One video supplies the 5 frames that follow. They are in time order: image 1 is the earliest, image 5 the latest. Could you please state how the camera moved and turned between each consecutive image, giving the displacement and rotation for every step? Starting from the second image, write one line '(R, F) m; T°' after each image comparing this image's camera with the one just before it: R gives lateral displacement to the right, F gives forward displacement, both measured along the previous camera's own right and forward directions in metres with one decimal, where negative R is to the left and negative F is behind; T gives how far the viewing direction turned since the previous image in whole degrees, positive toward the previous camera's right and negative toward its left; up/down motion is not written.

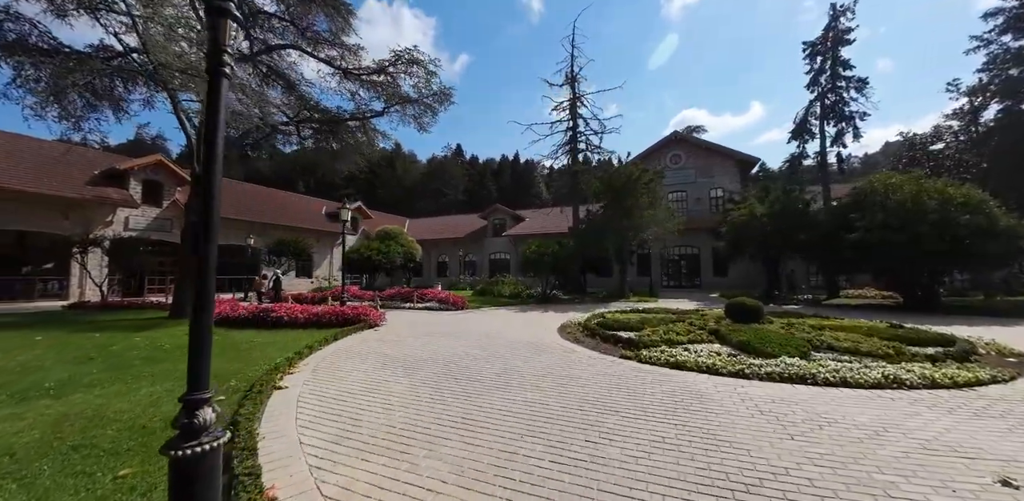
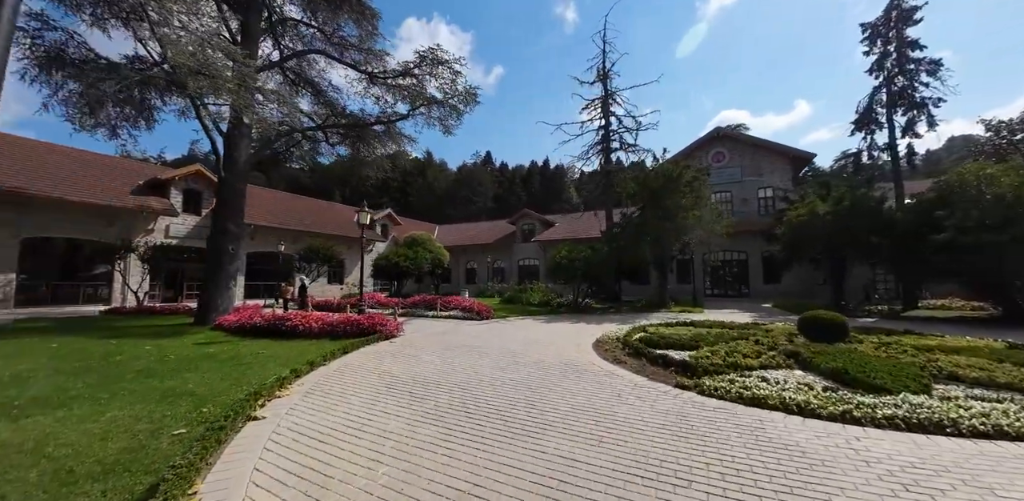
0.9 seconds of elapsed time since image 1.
(0.0, +0.9) m; -5°
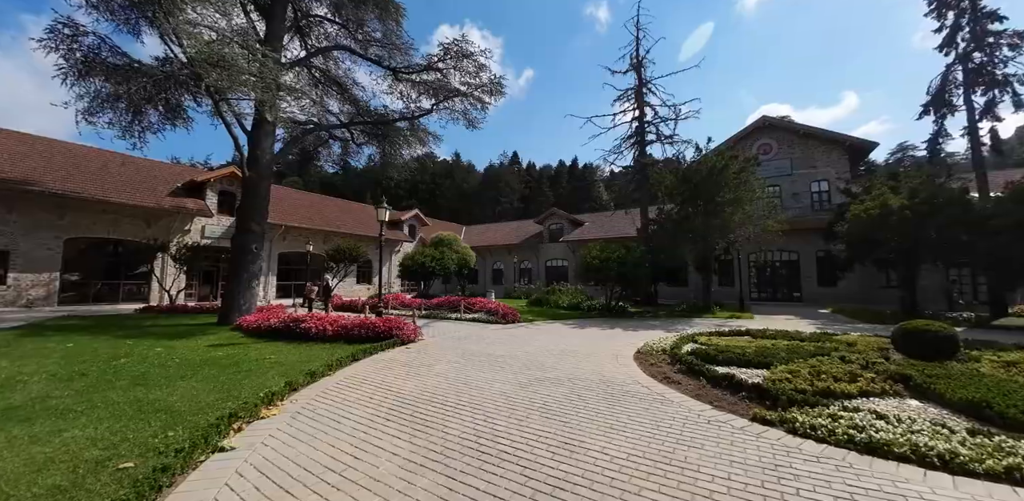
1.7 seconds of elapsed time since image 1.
(0.0, +0.8) m; -4°
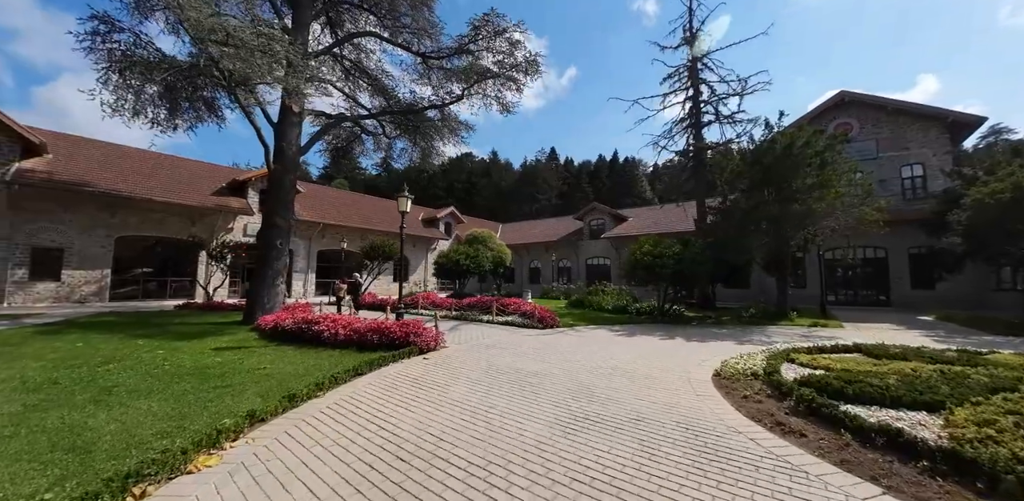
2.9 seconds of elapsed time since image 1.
(0.0, +1.2) m; -6°
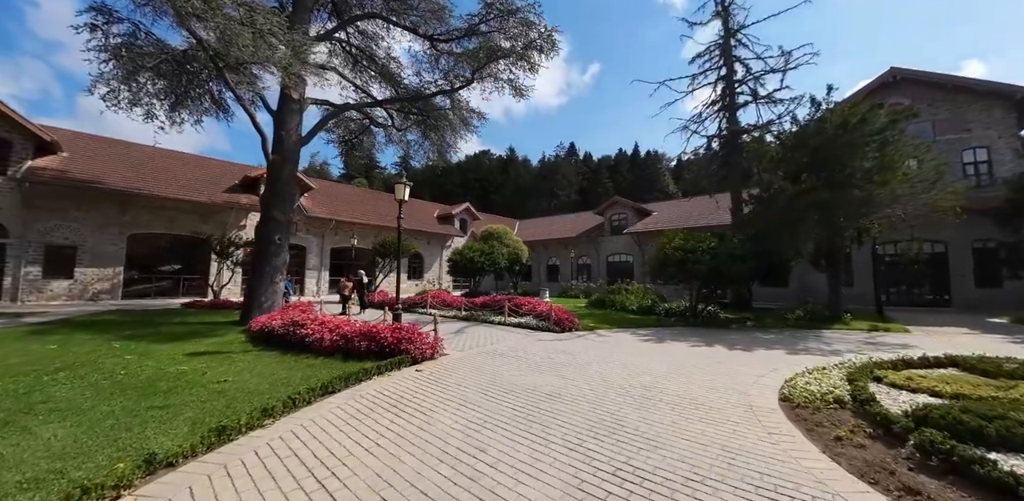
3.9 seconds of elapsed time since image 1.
(+0.1, +0.9) m; -3°
